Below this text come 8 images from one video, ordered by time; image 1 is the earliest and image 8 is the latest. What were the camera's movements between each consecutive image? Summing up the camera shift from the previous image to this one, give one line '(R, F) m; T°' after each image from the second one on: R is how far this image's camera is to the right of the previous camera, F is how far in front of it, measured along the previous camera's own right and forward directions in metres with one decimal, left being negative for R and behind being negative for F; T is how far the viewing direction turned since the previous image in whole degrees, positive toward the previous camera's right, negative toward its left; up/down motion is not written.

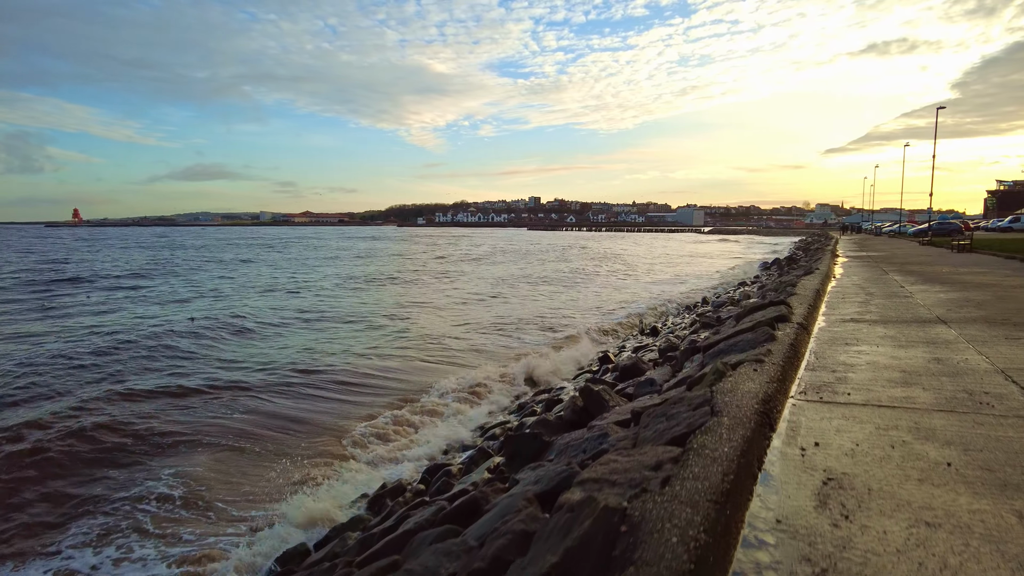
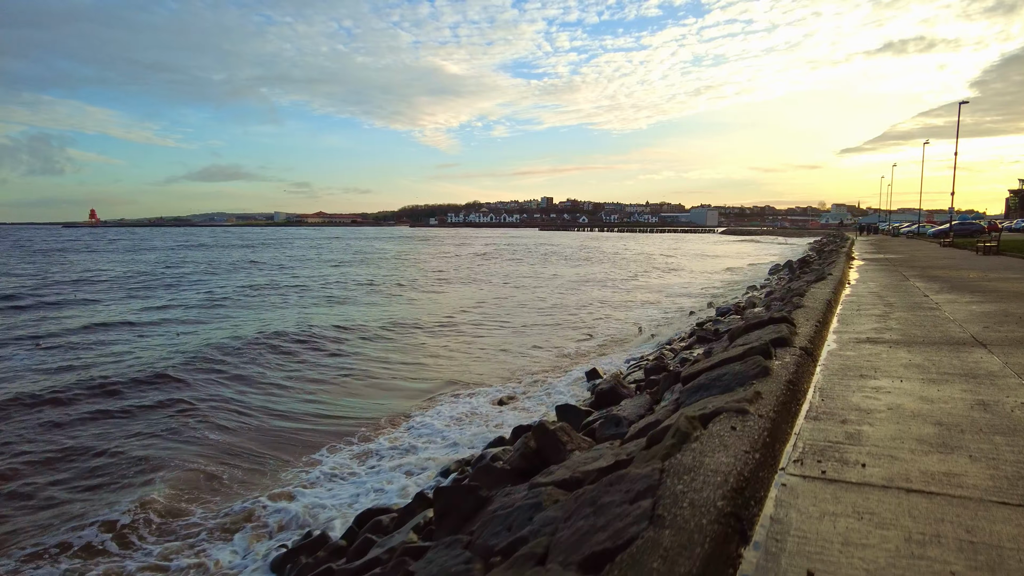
(+0.4, +0.8) m; -1°
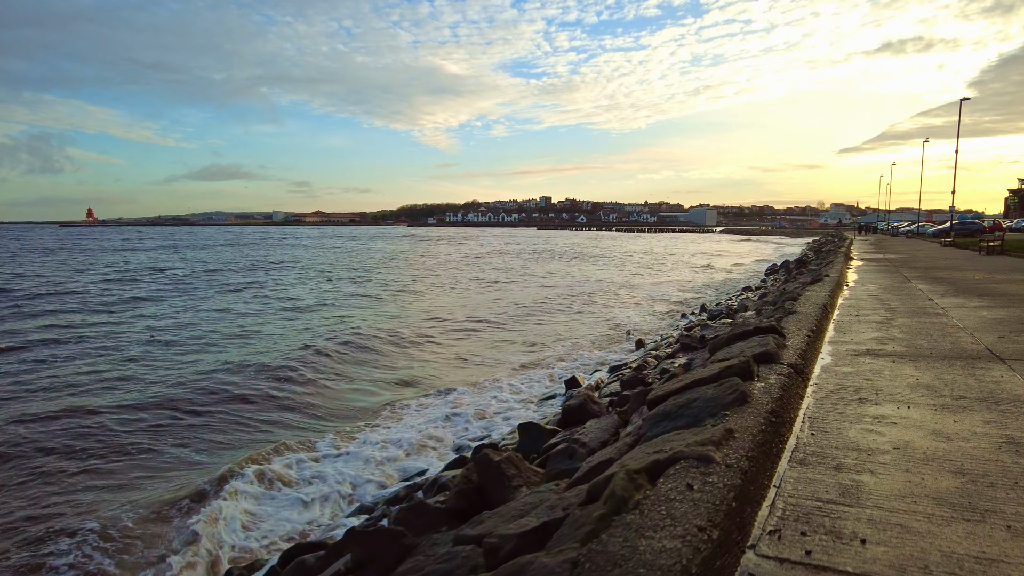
(+0.3, +0.6) m; 0°
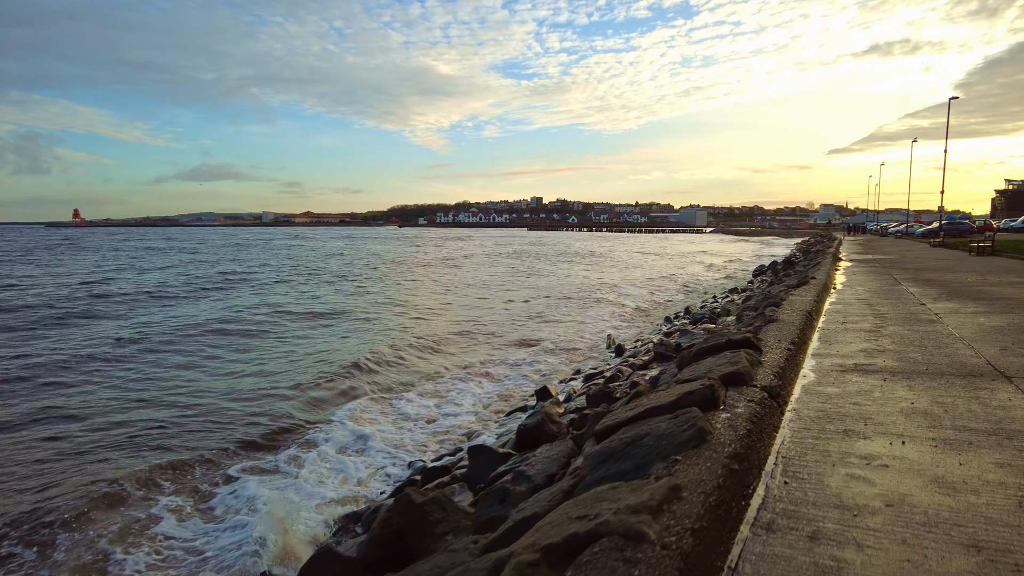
(+0.3, +0.5) m; +1°
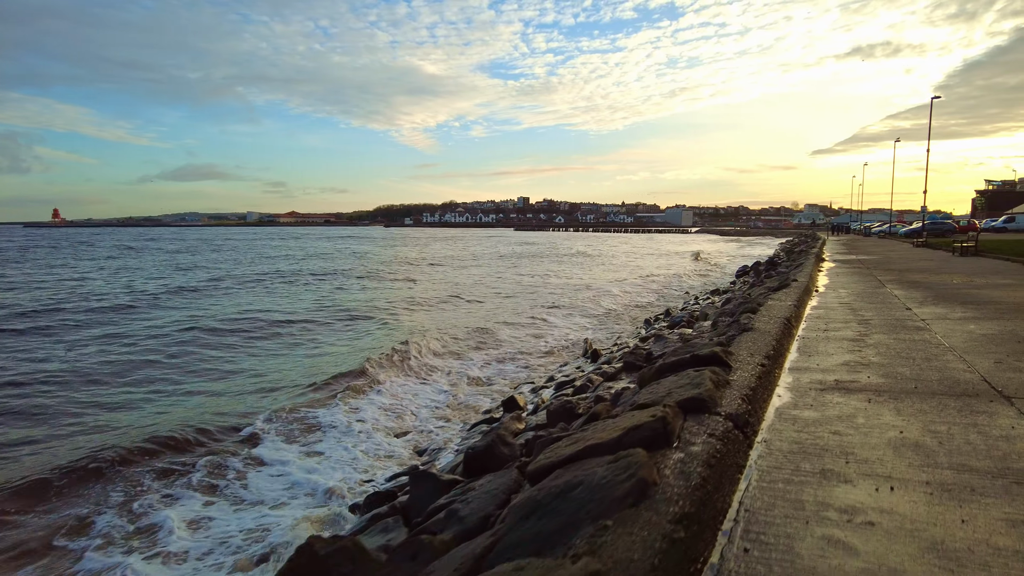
(+0.2, +0.4) m; +1°
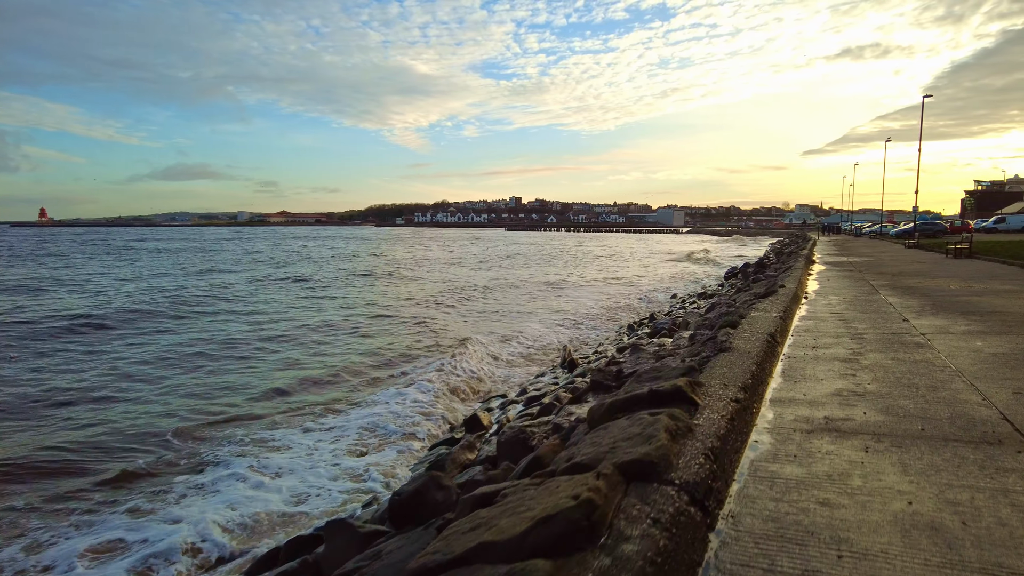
(+0.3, +0.6) m; +1°
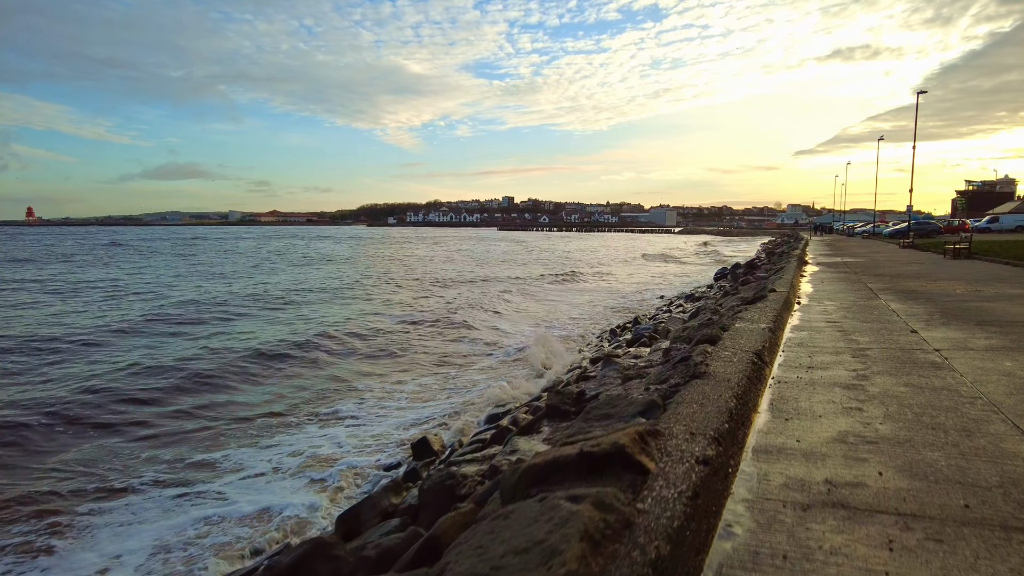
(+0.3, +0.7) m; +1°
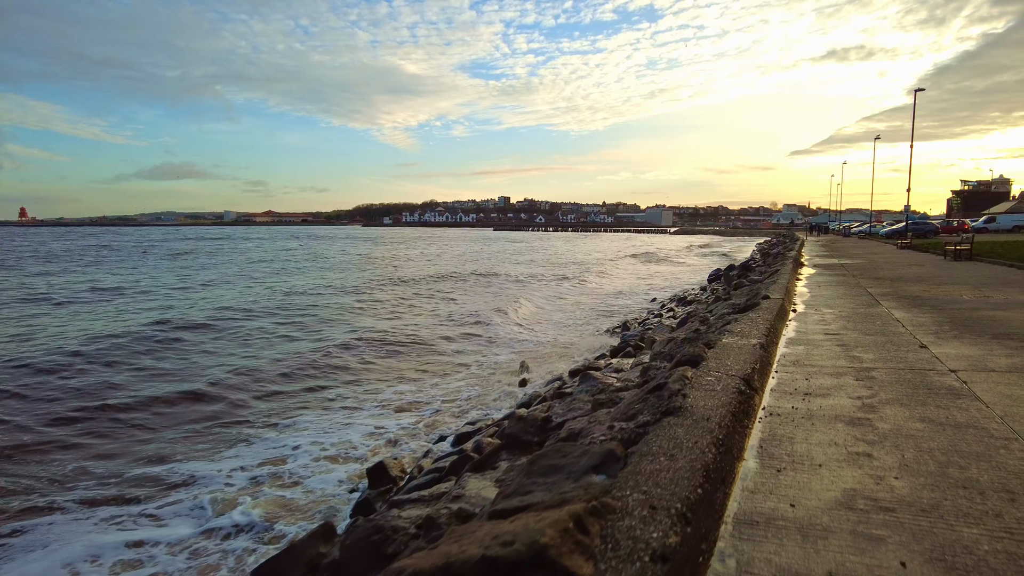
(+0.2, +0.5) m; 0°
